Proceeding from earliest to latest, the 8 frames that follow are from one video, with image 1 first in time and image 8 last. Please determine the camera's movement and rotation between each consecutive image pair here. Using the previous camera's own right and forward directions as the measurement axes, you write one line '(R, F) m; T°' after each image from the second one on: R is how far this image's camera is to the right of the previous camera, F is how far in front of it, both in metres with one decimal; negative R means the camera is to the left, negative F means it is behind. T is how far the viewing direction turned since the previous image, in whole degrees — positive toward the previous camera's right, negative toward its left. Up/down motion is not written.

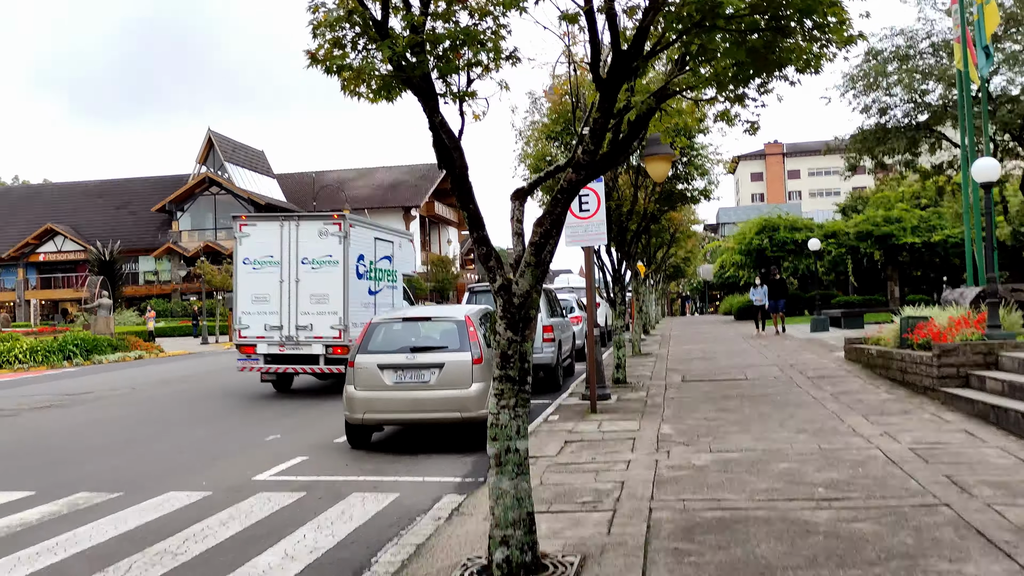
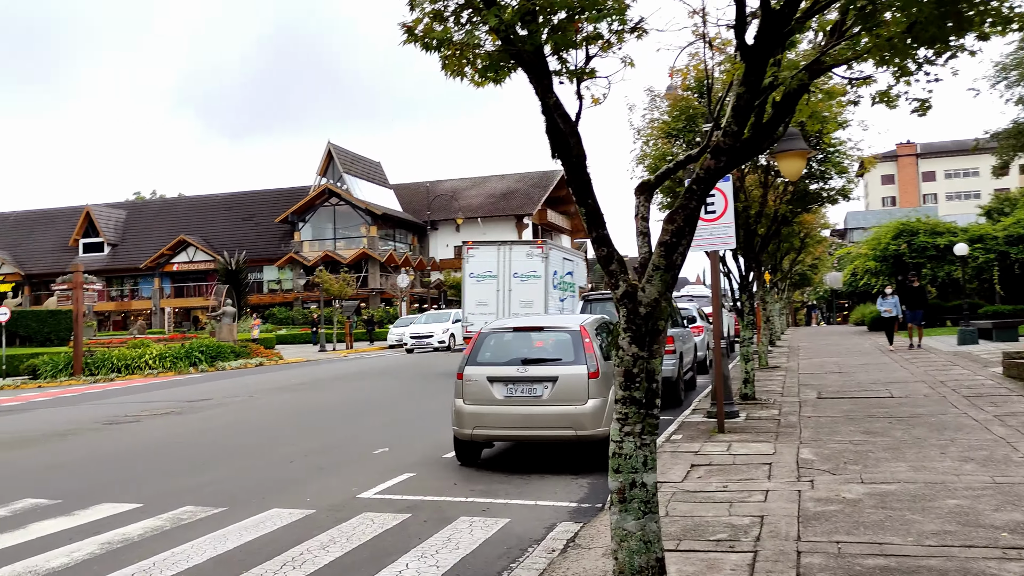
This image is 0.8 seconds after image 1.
(-0.1, +0.8) m; -7°
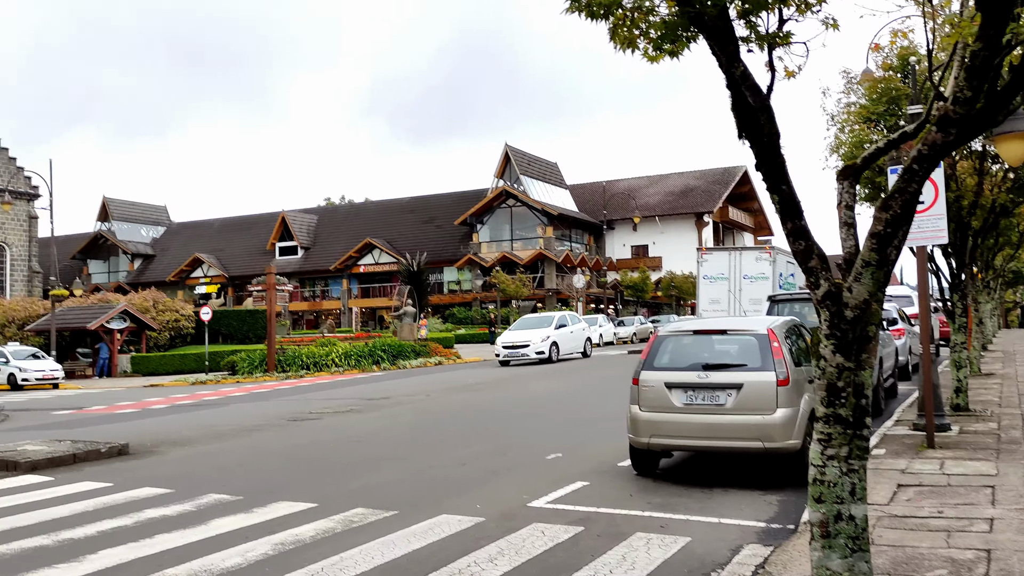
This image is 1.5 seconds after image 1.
(0.0, +0.5) m; -11°
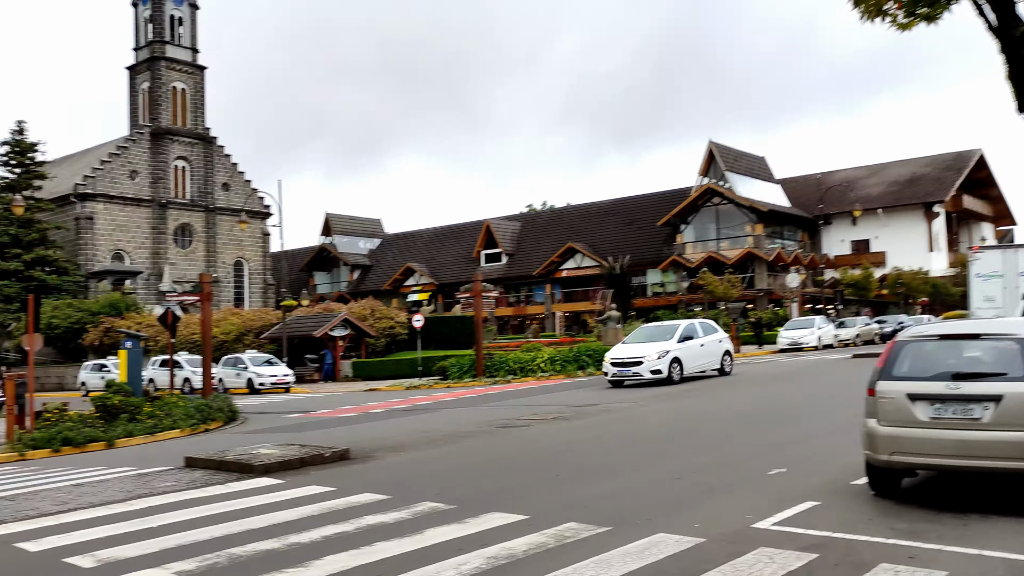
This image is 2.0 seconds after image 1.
(-0.1, +0.4) m; -13°
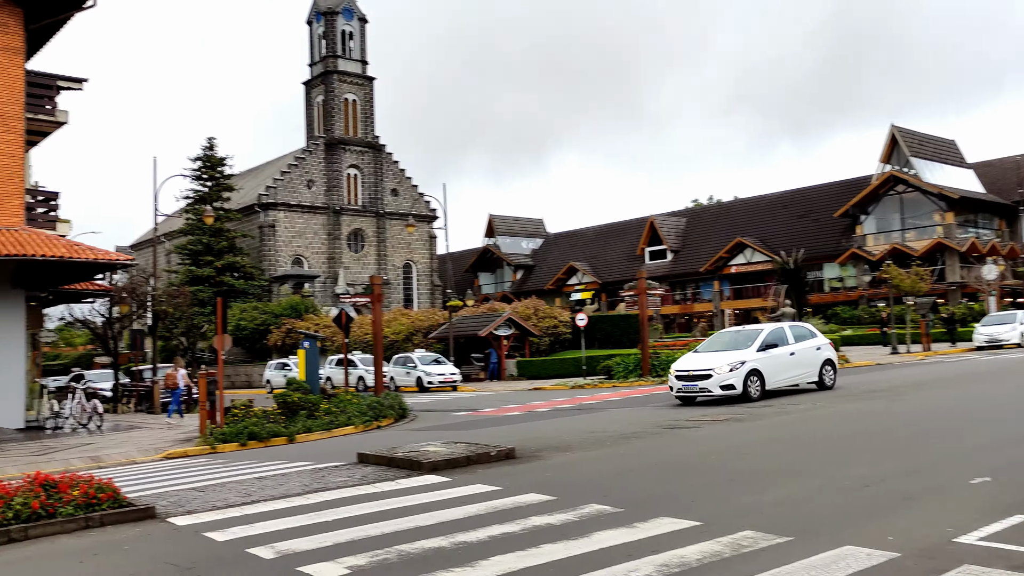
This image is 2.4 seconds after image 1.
(0.0, +0.2) m; -11°
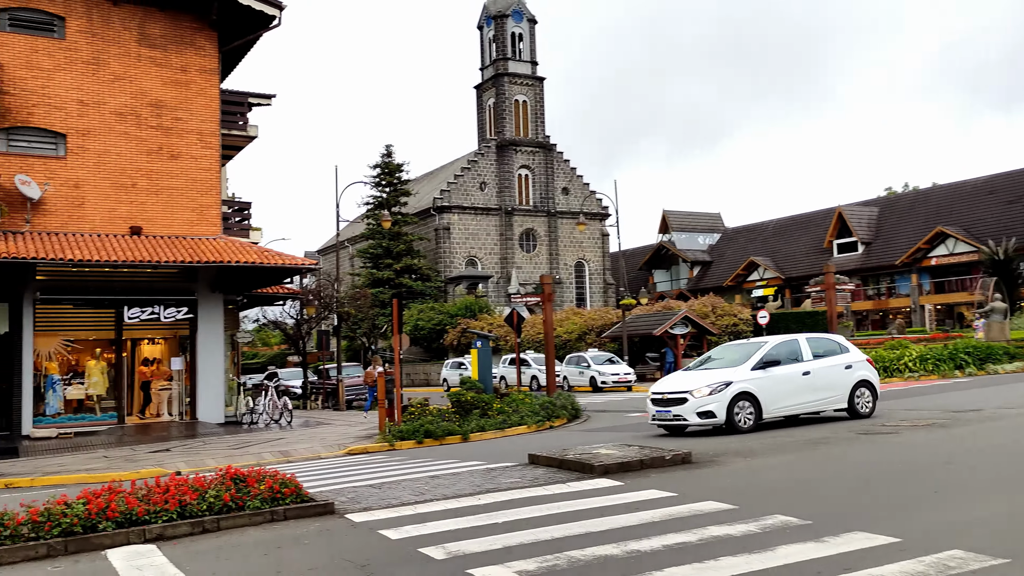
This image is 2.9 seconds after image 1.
(+0.1, +0.3) m; -11°
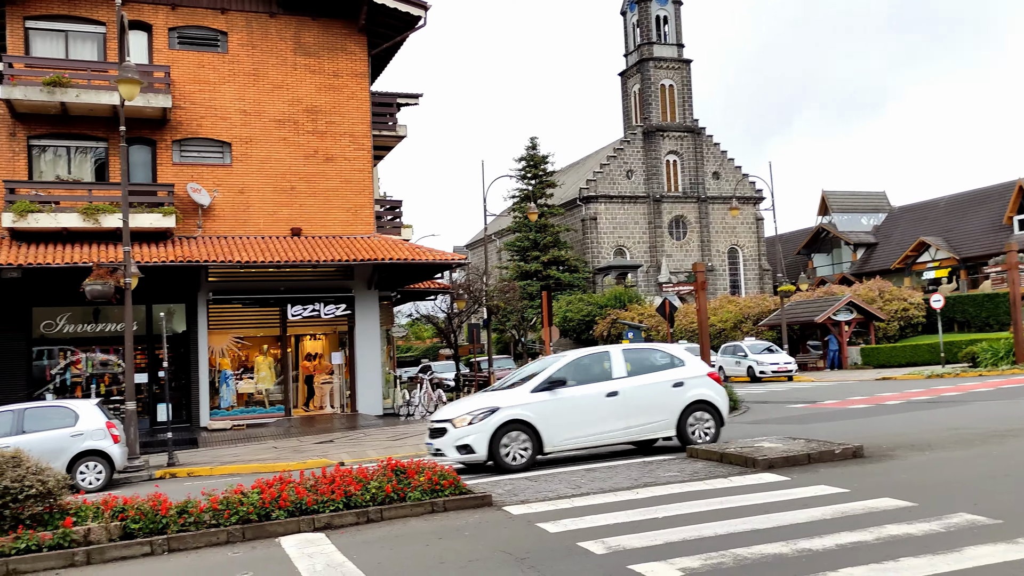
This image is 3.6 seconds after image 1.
(-0.1, +0.2) m; -9°
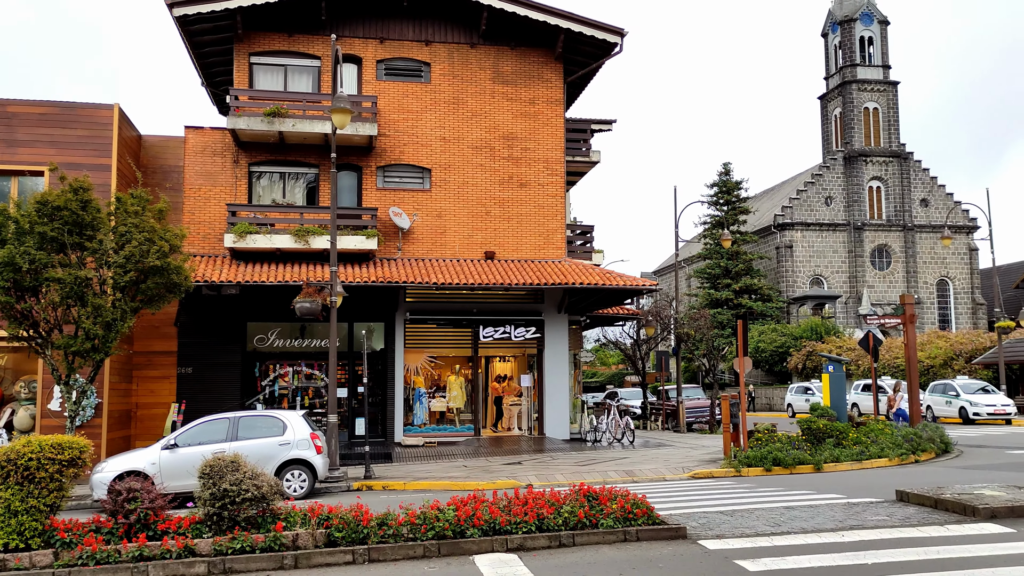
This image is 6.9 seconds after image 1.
(-0.8, 0.0) m; -10°
